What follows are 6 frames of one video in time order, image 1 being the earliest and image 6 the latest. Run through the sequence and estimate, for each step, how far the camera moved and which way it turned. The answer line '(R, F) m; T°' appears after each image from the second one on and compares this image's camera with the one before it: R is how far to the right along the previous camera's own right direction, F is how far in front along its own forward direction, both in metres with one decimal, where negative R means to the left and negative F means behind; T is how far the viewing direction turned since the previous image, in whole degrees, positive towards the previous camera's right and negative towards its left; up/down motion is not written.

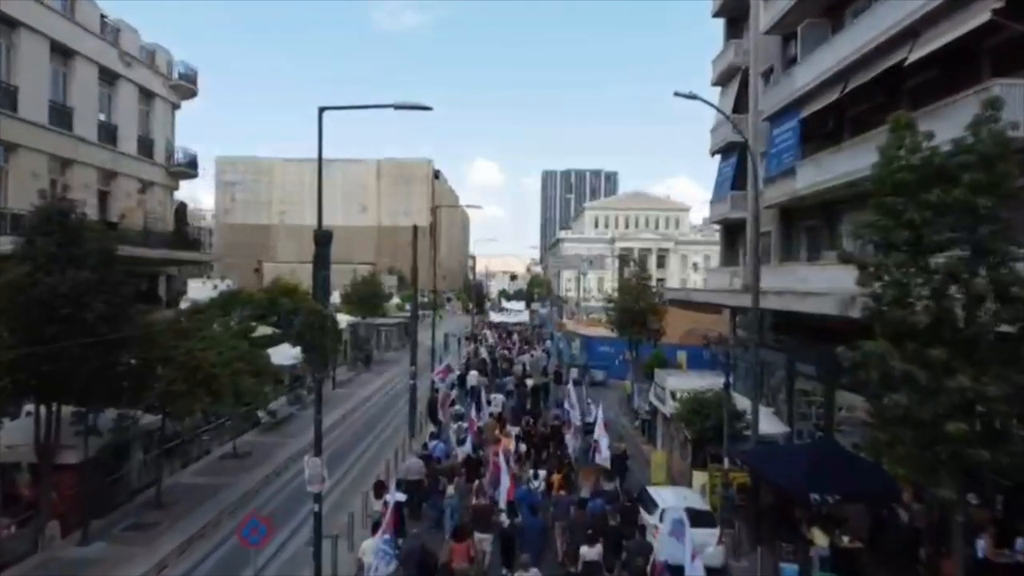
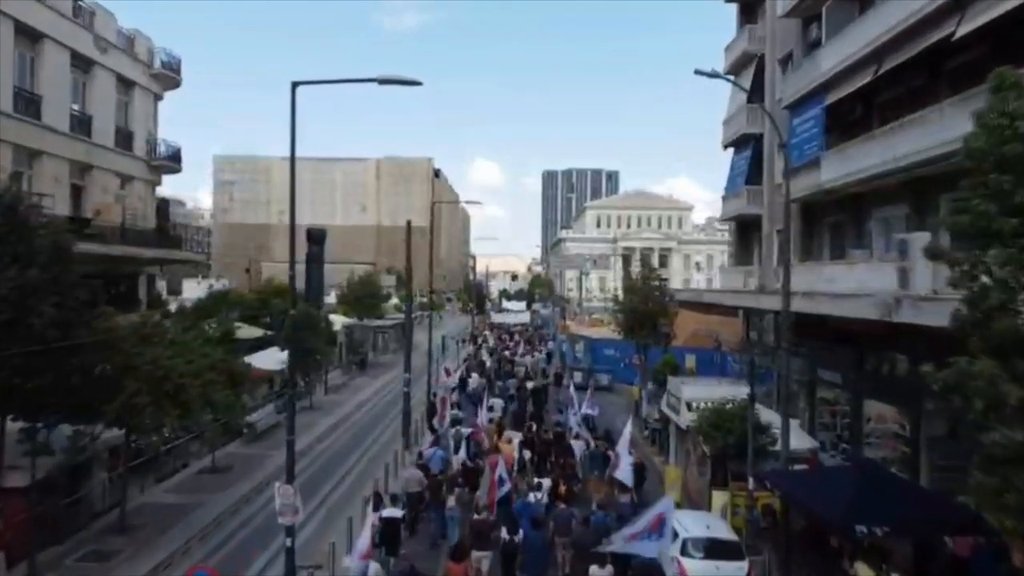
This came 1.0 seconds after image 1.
(0.0, +2.1) m; 0°
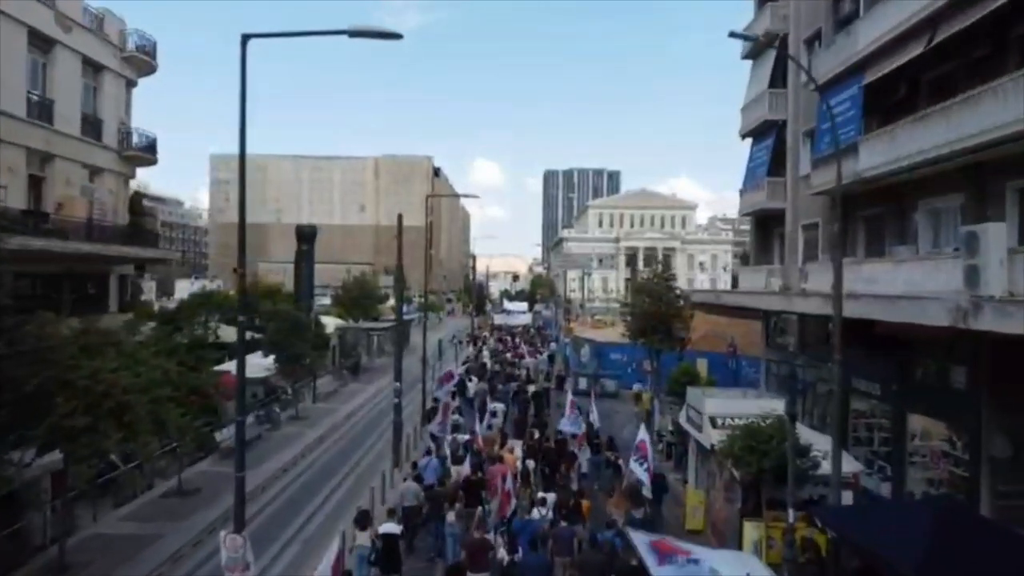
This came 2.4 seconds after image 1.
(0.0, +2.7) m; 0°
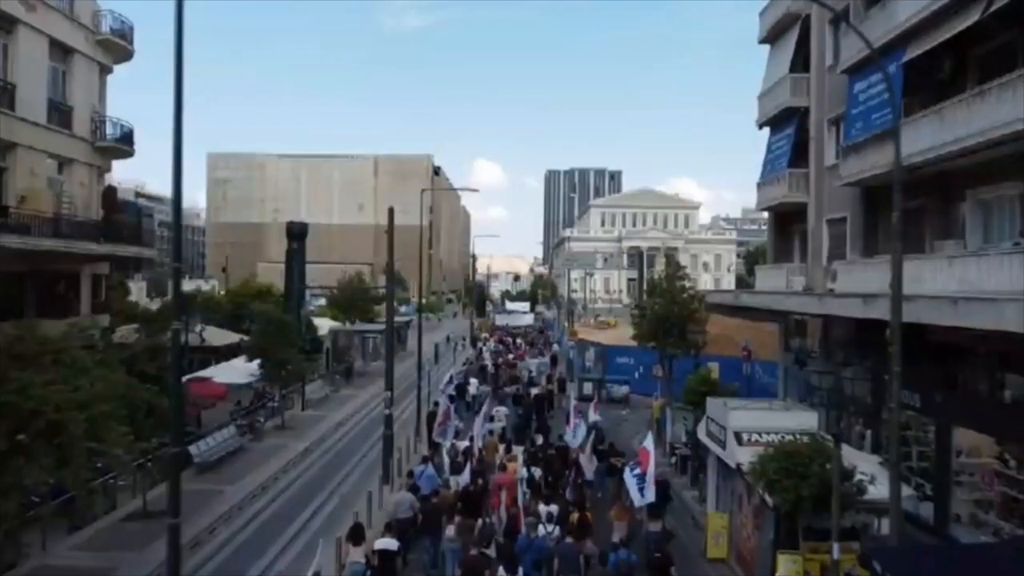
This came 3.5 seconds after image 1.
(0.0, +2.2) m; 0°
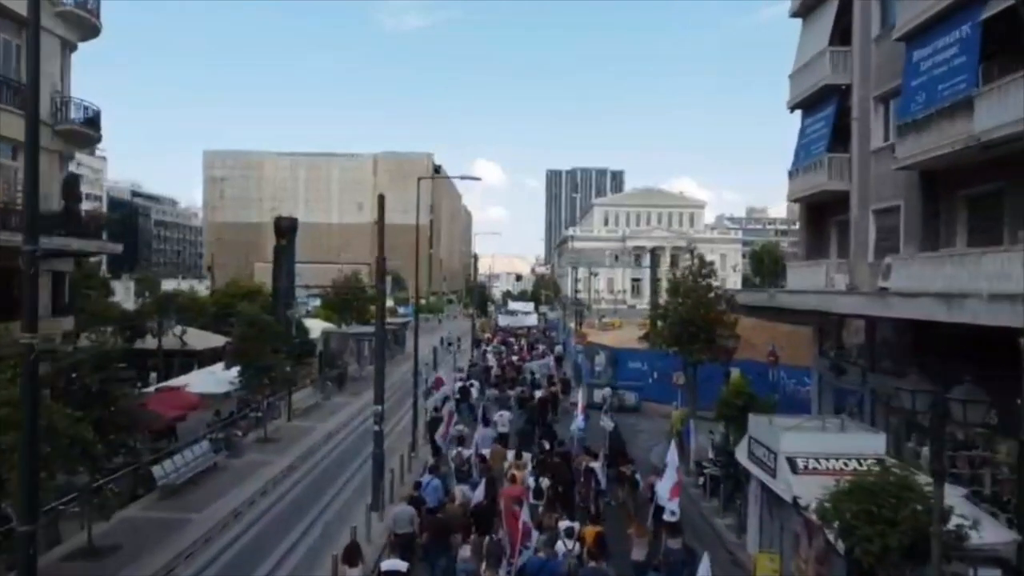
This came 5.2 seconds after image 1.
(-0.1, +3.1) m; 0°
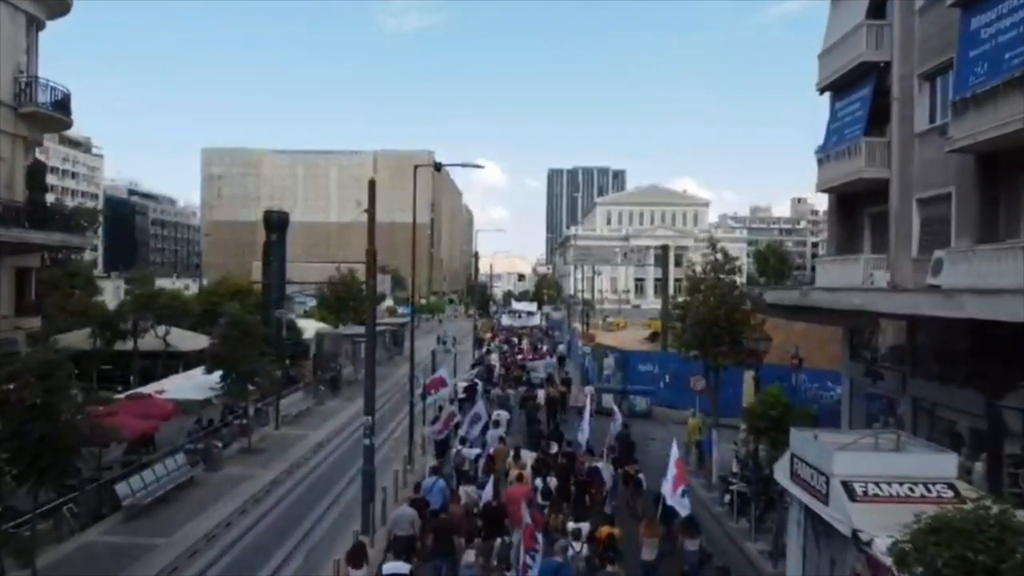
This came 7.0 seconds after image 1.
(-0.1, +2.3) m; 0°
